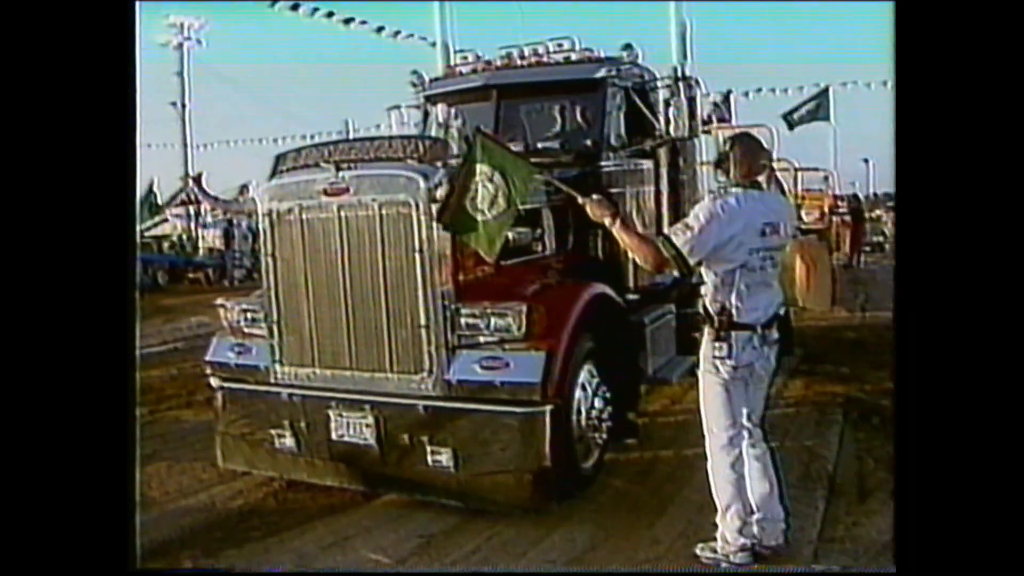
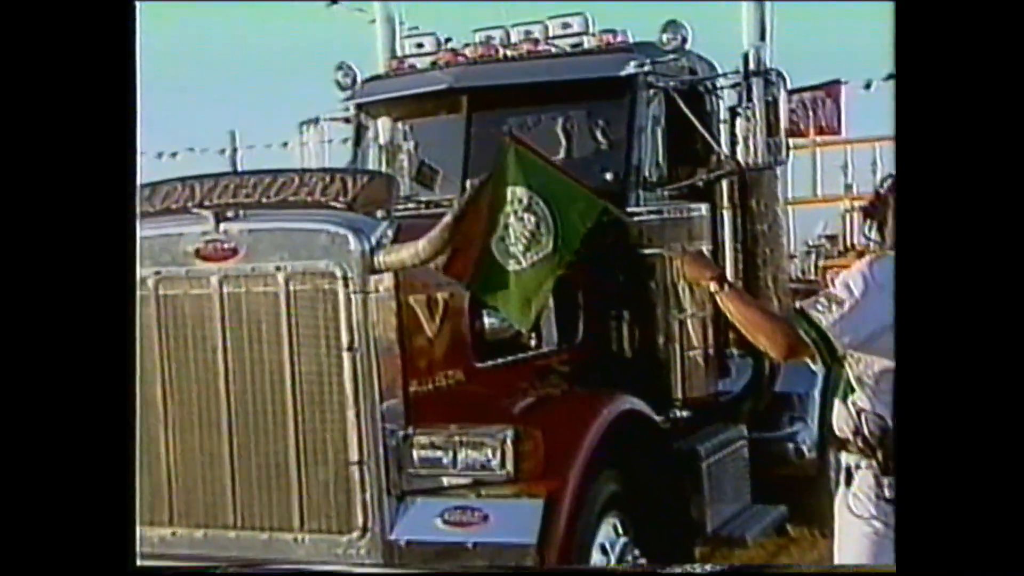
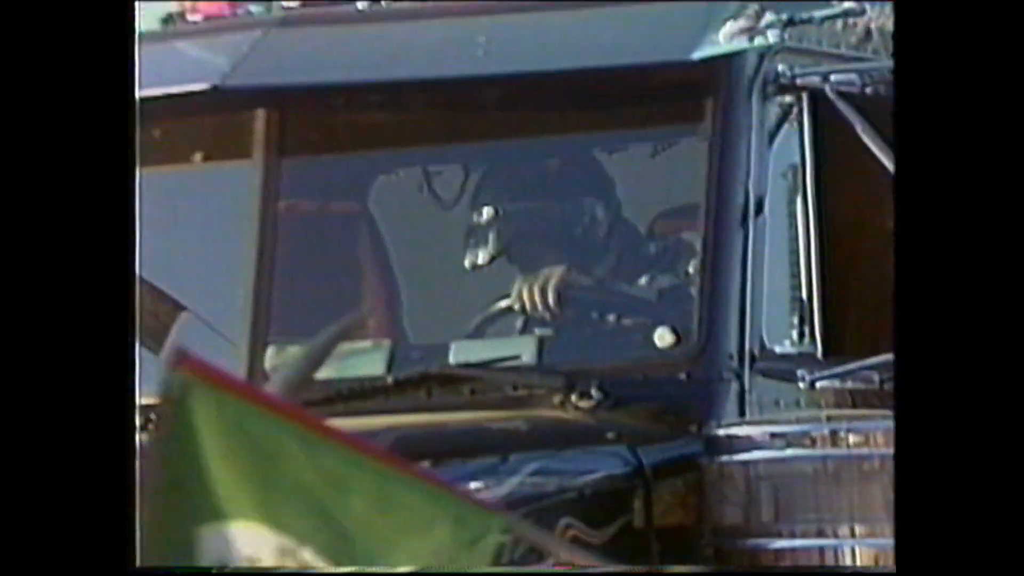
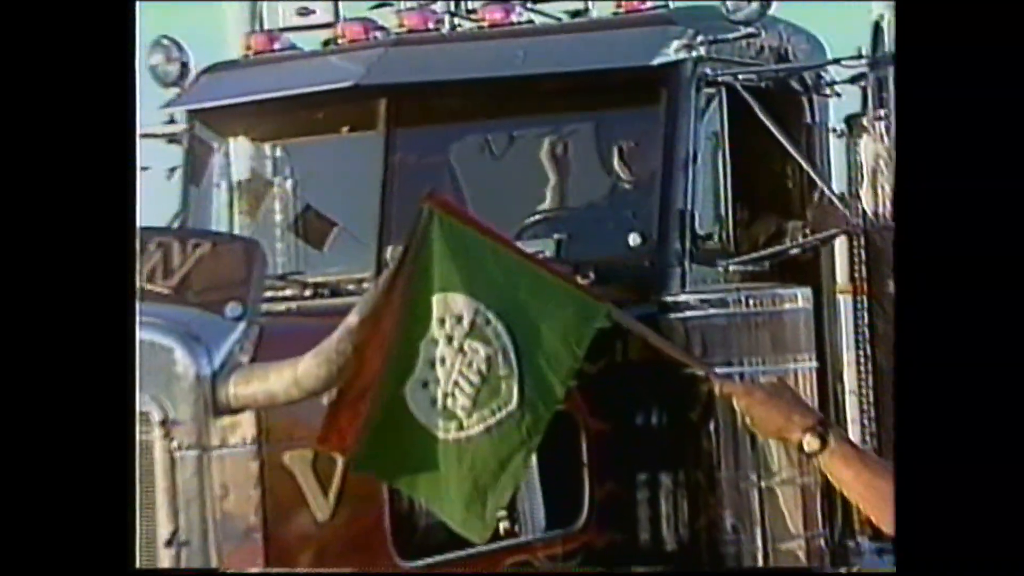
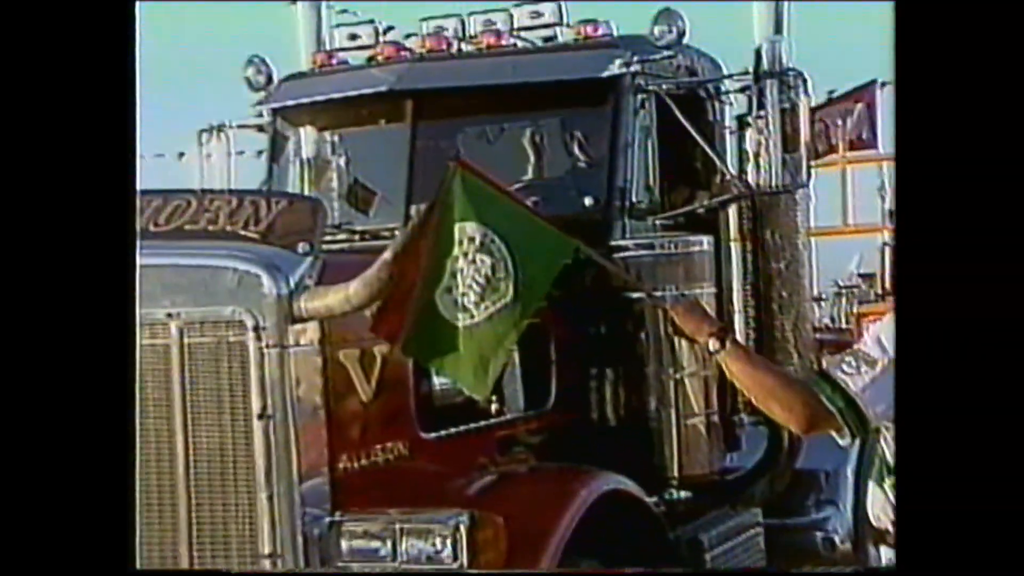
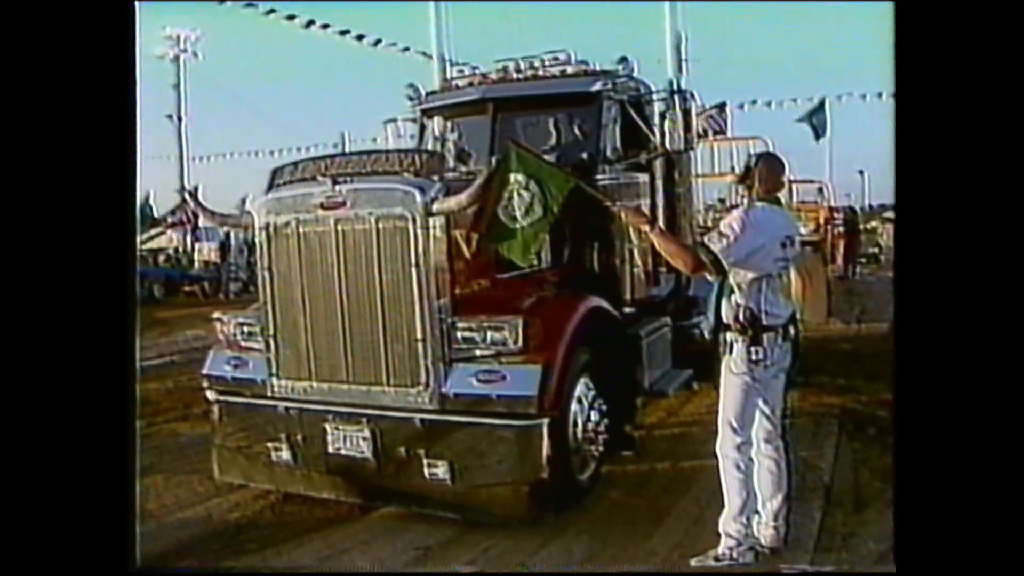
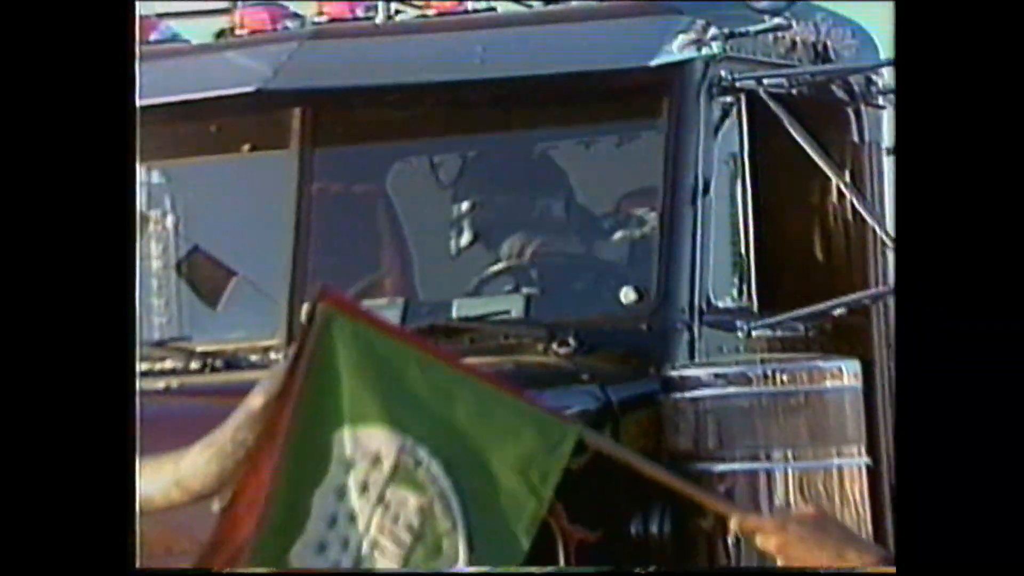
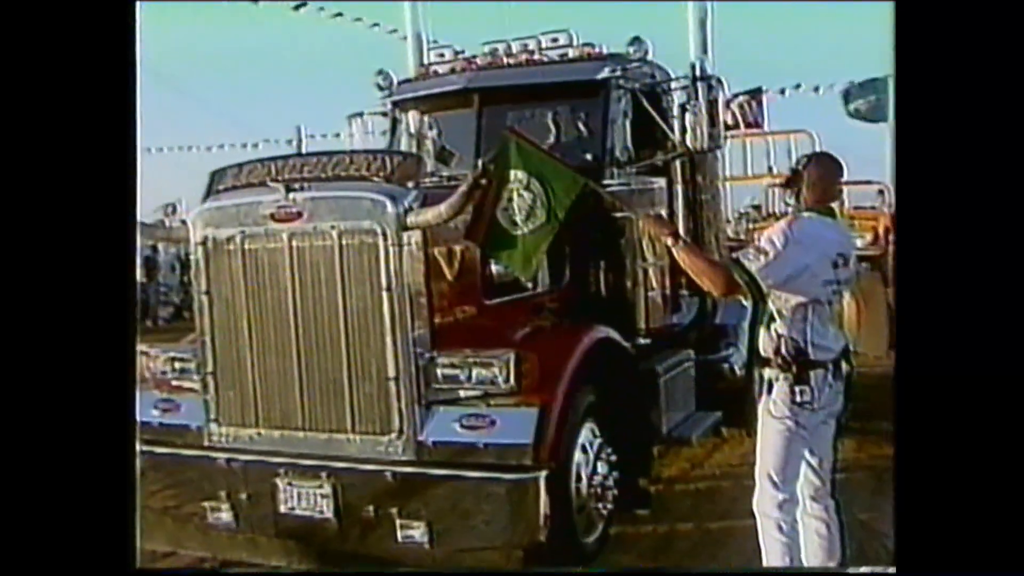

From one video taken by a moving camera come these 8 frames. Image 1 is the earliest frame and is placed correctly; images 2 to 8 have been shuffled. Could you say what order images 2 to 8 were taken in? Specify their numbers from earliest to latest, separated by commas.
6, 8, 2, 5, 4, 7, 3
